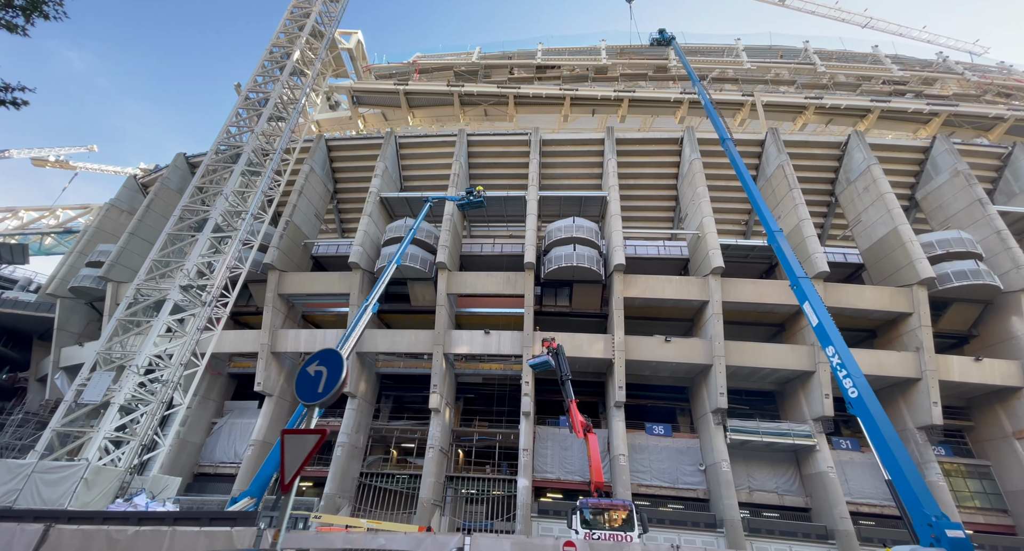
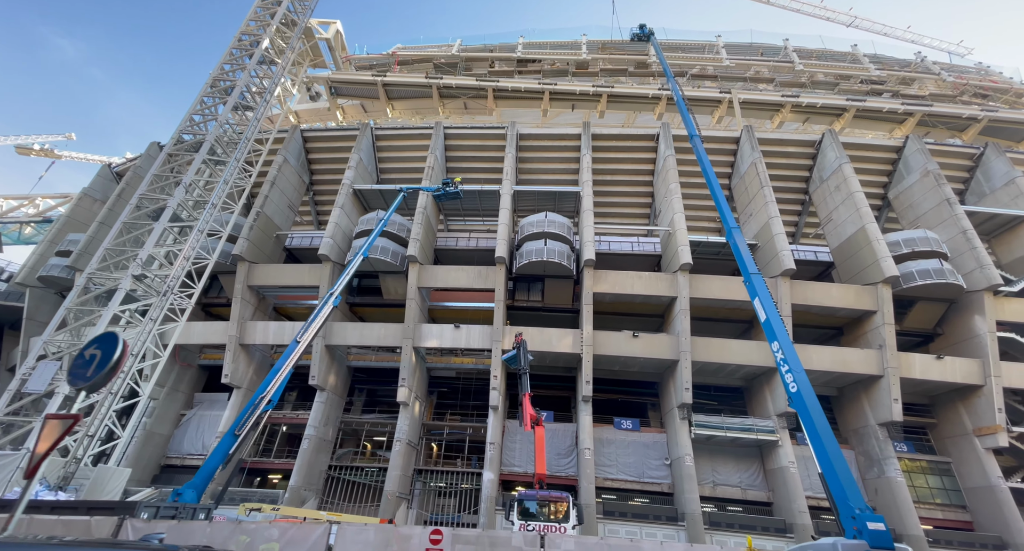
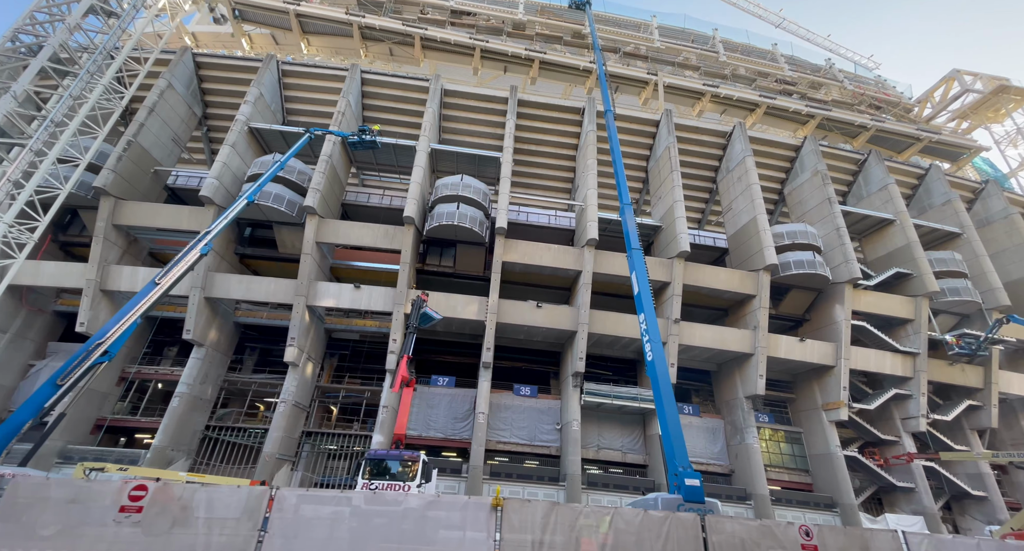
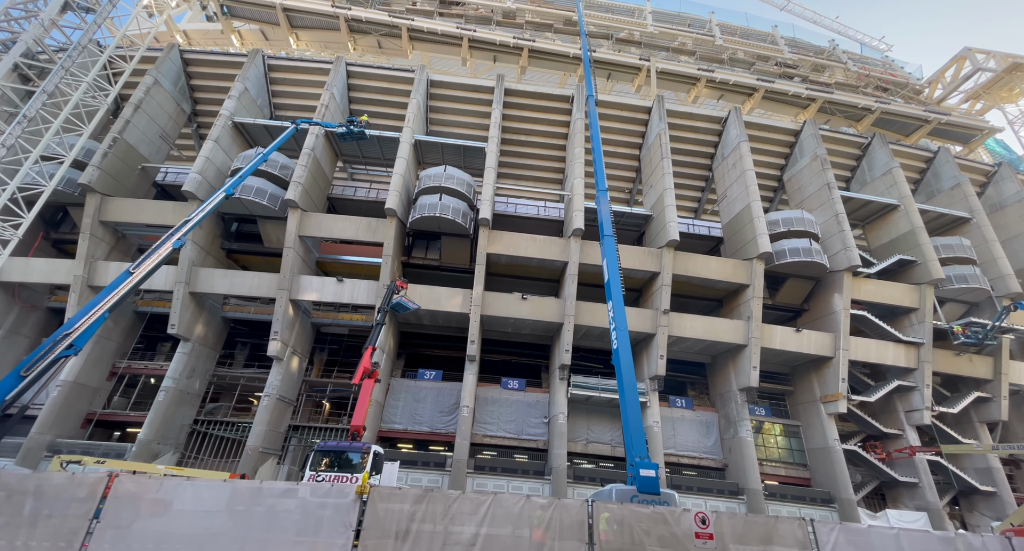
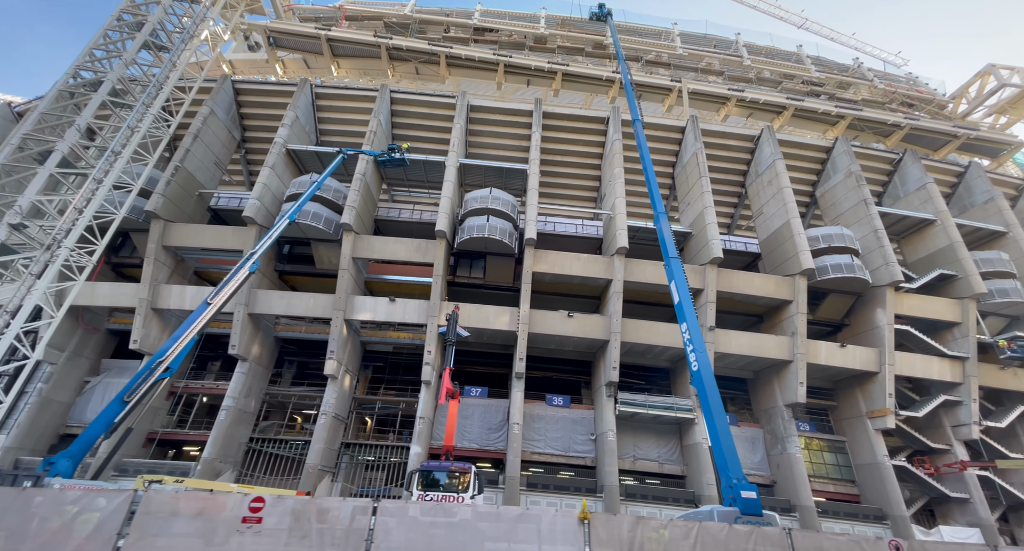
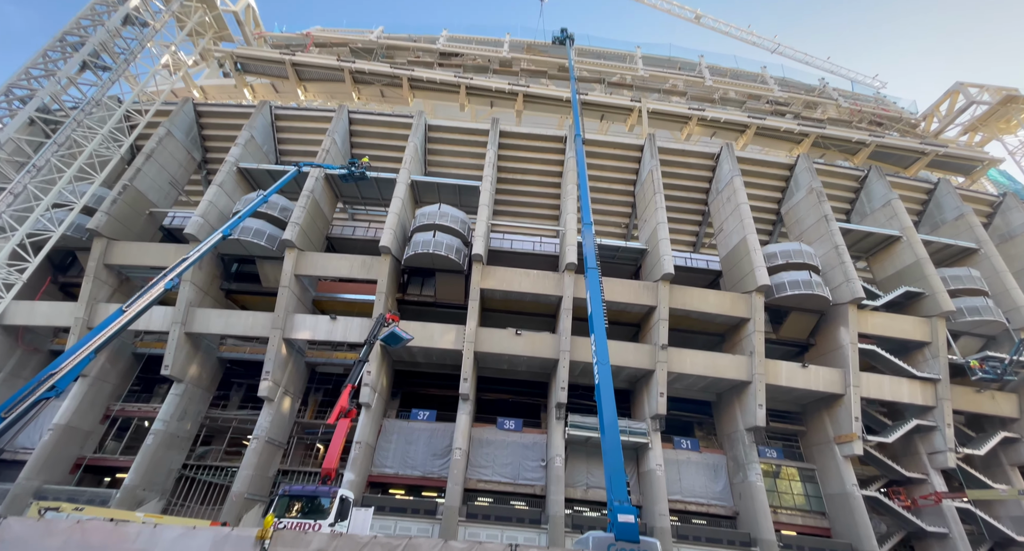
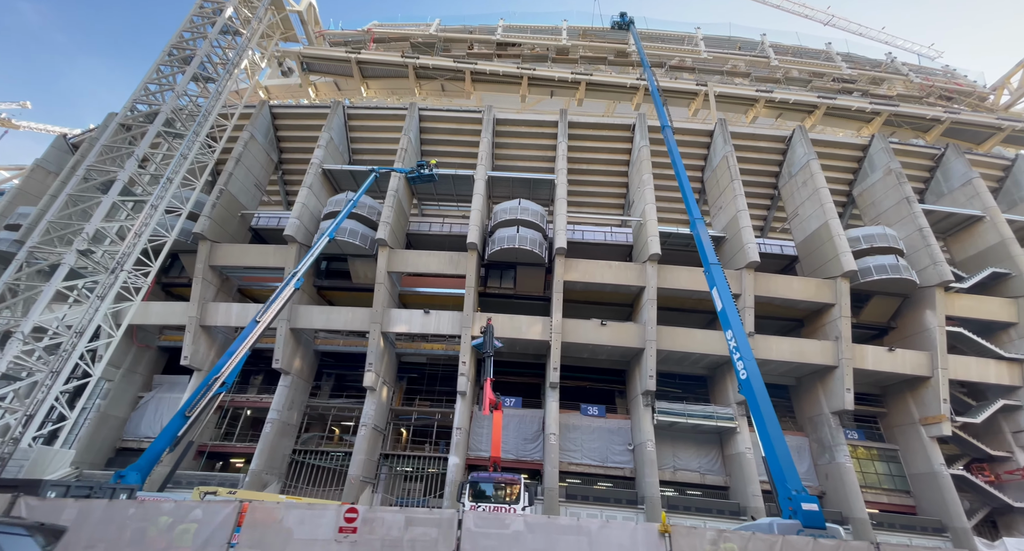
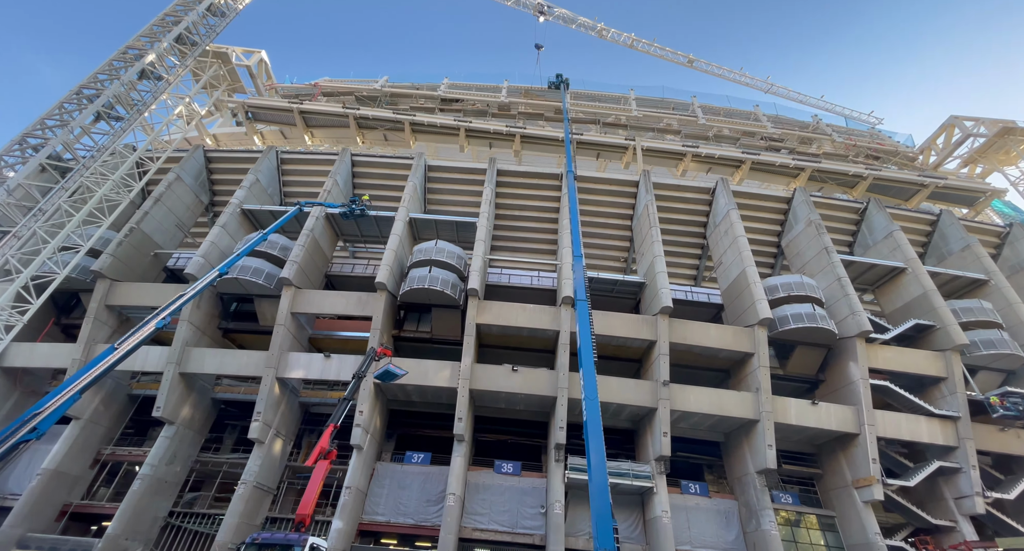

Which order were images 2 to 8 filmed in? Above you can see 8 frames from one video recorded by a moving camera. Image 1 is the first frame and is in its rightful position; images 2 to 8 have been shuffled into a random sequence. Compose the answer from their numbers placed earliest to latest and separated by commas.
2, 7, 5, 3, 4, 6, 8
